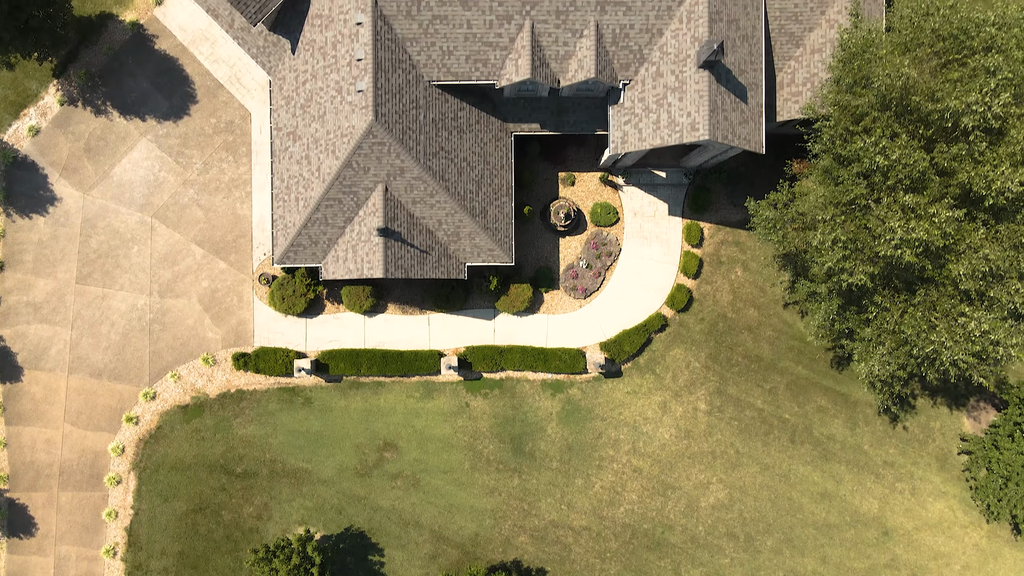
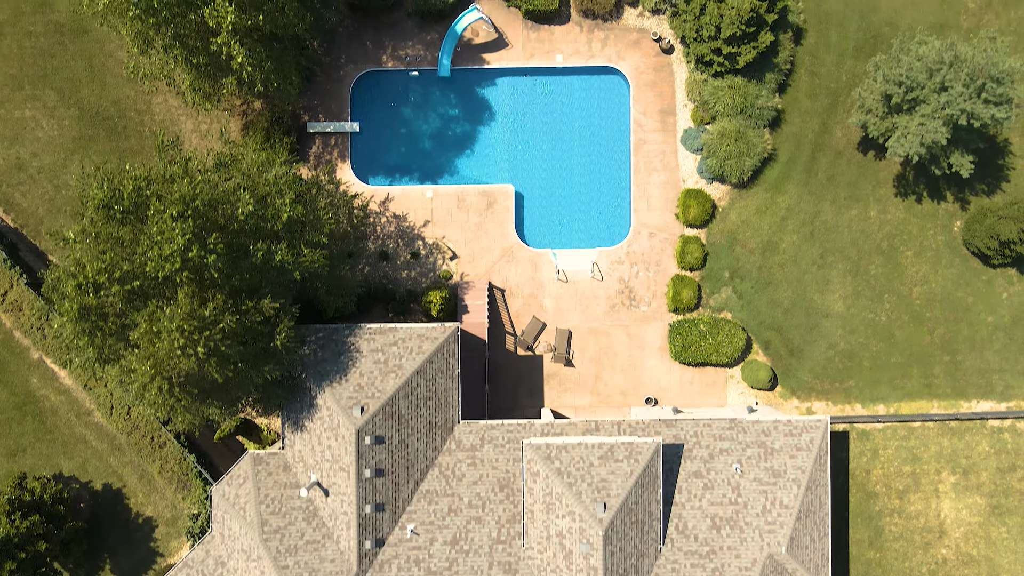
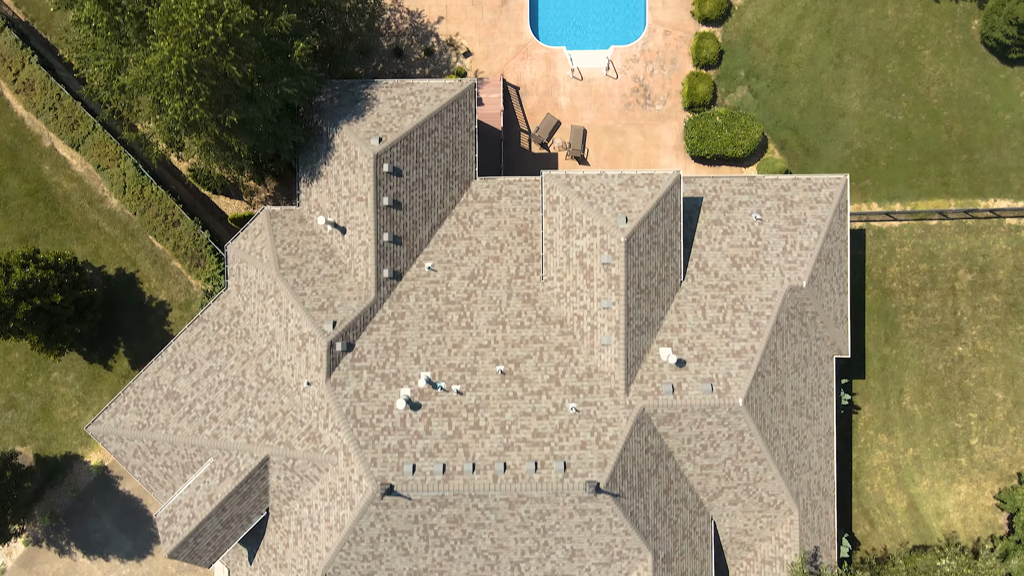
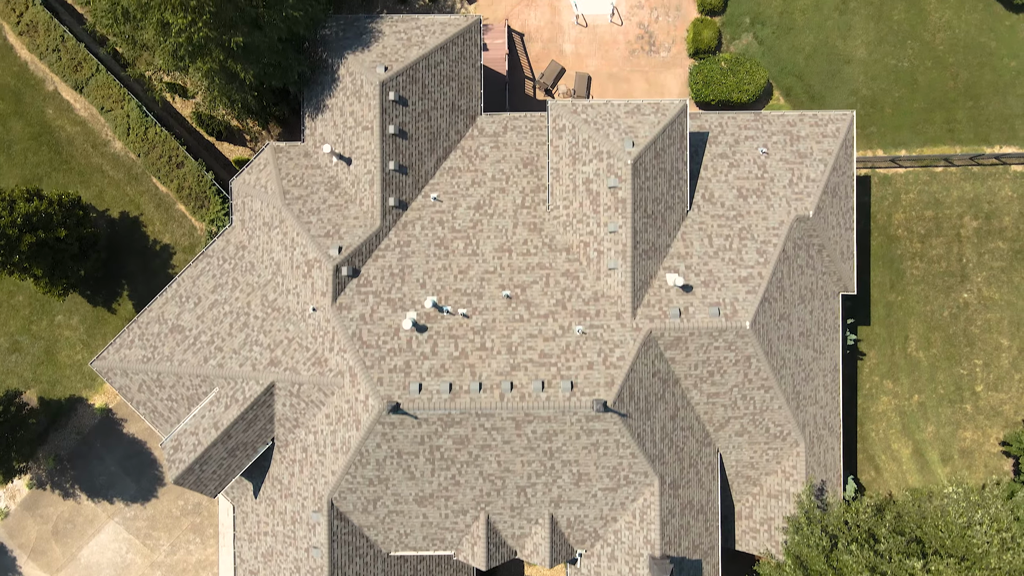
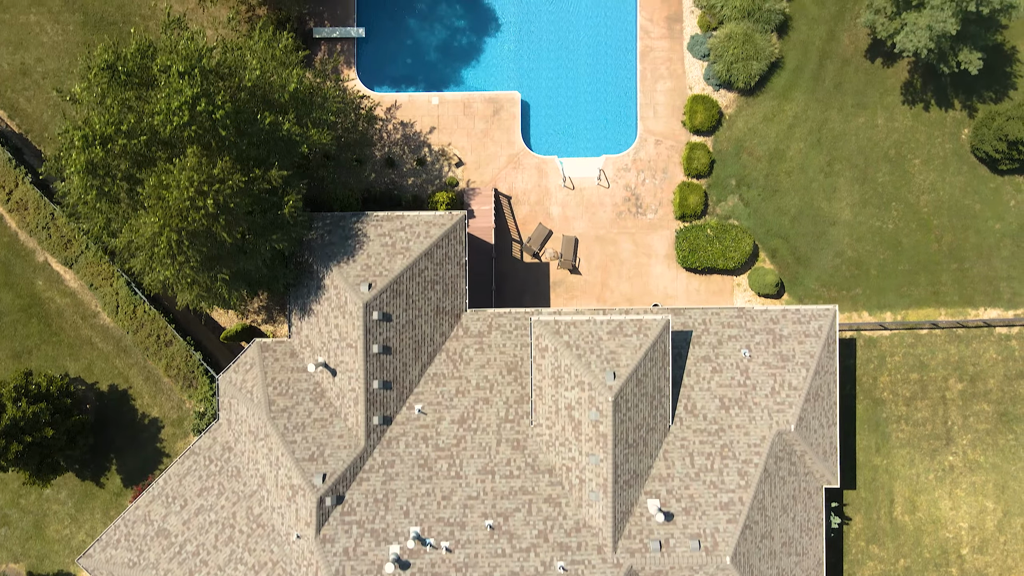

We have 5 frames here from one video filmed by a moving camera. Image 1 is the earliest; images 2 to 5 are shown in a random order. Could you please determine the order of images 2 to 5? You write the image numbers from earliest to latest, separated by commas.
4, 3, 5, 2
